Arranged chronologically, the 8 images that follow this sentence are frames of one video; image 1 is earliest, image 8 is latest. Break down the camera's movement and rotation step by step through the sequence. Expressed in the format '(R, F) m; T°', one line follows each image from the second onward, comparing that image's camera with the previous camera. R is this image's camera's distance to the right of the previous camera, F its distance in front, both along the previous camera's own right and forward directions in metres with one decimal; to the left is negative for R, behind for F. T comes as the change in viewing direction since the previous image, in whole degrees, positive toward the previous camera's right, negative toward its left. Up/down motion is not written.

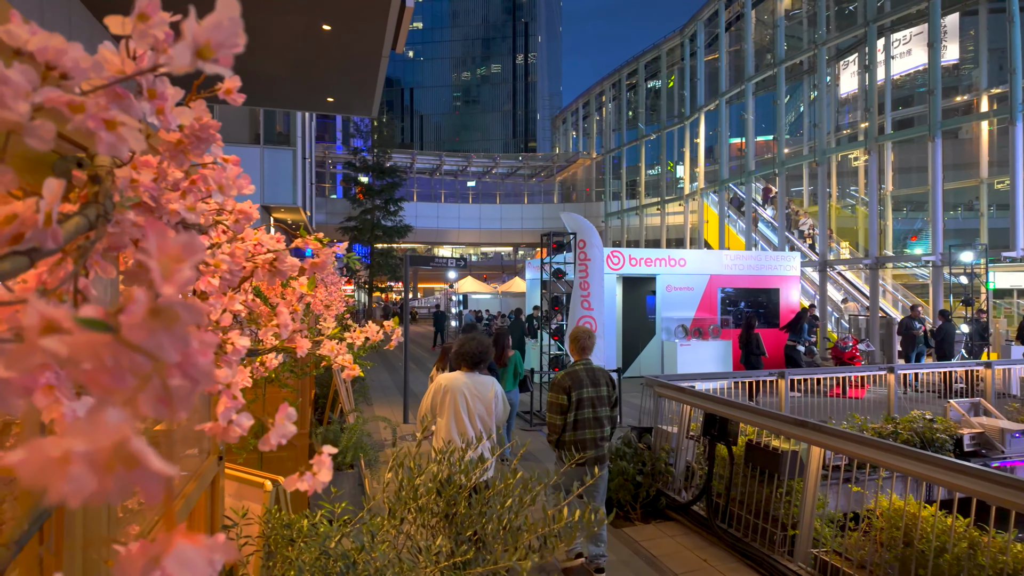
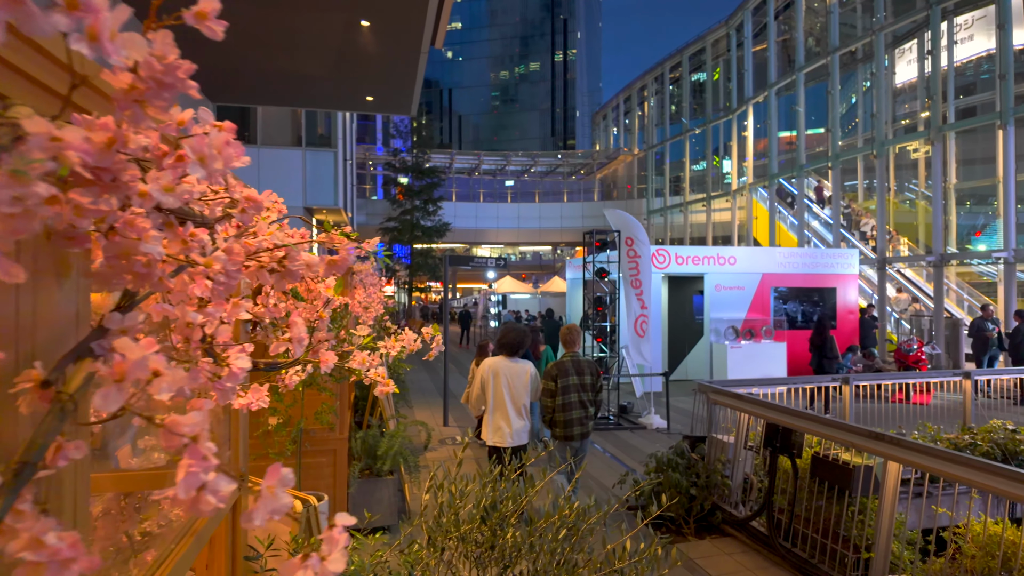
(0.0, +0.2) m; -4°
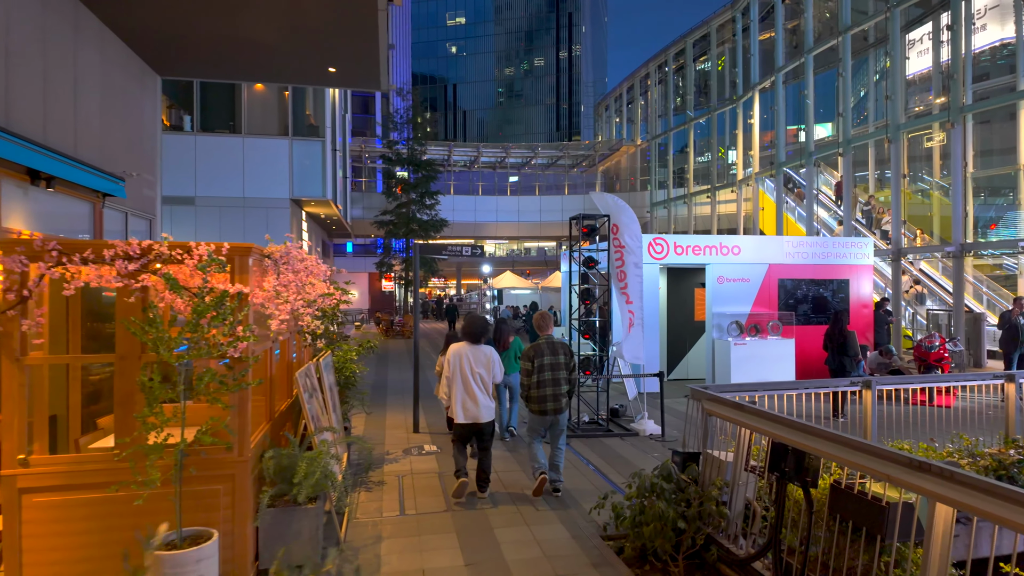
(+0.4, +0.9) m; -1°
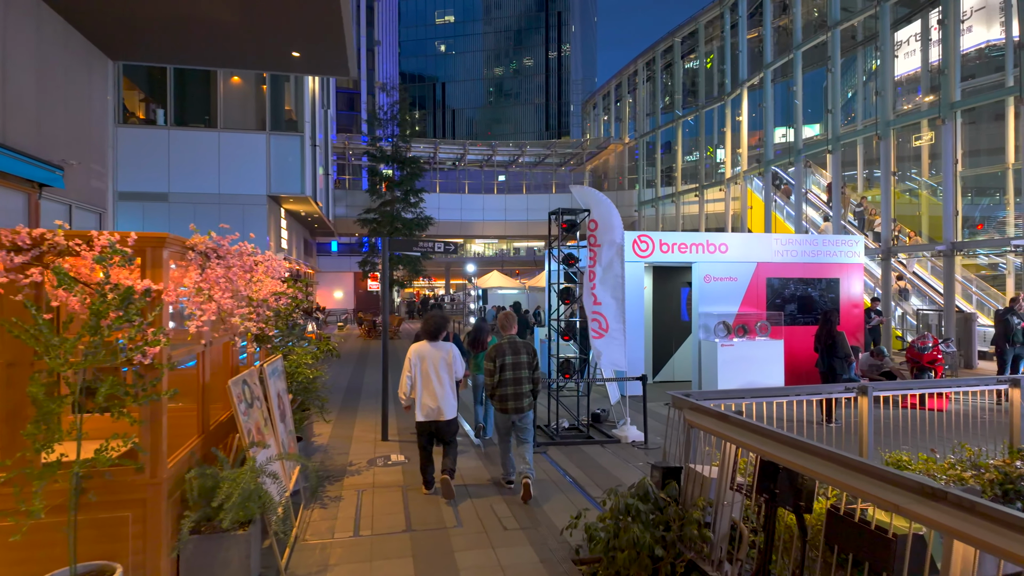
(+0.2, +0.5) m; +1°
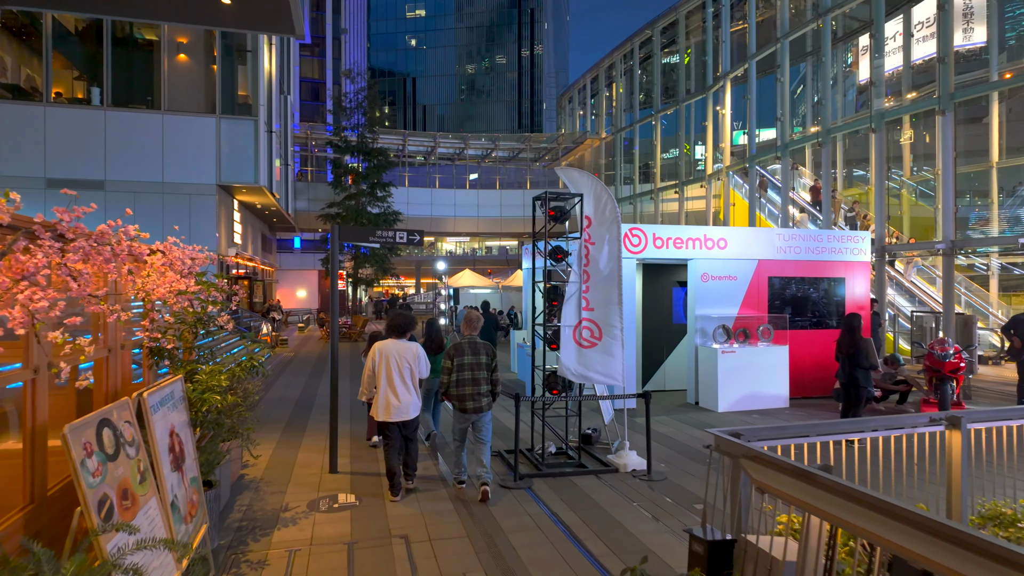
(-0.1, +1.3) m; +3°
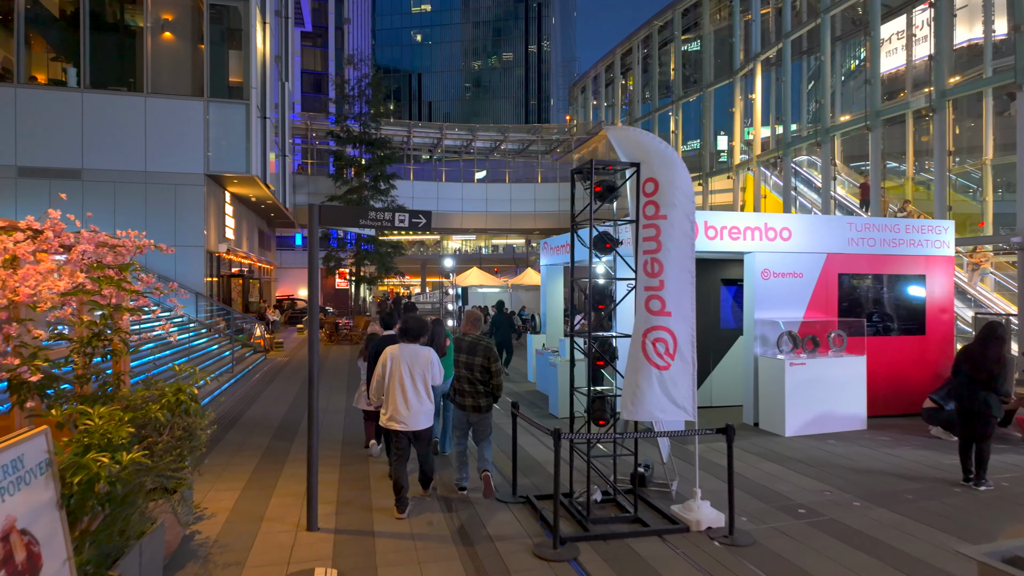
(-0.2, +1.5) m; -1°
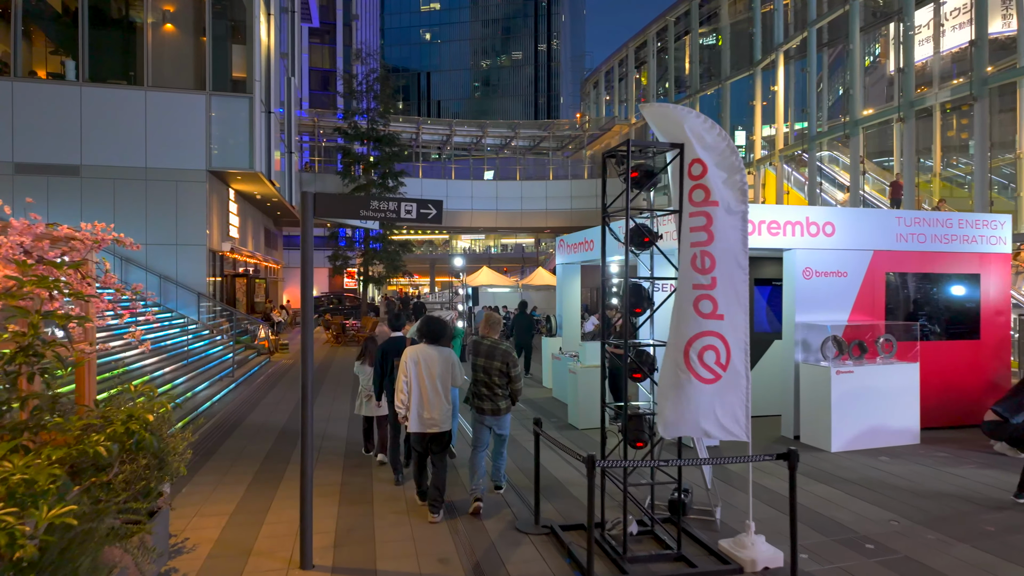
(-0.1, +0.7) m; -1°
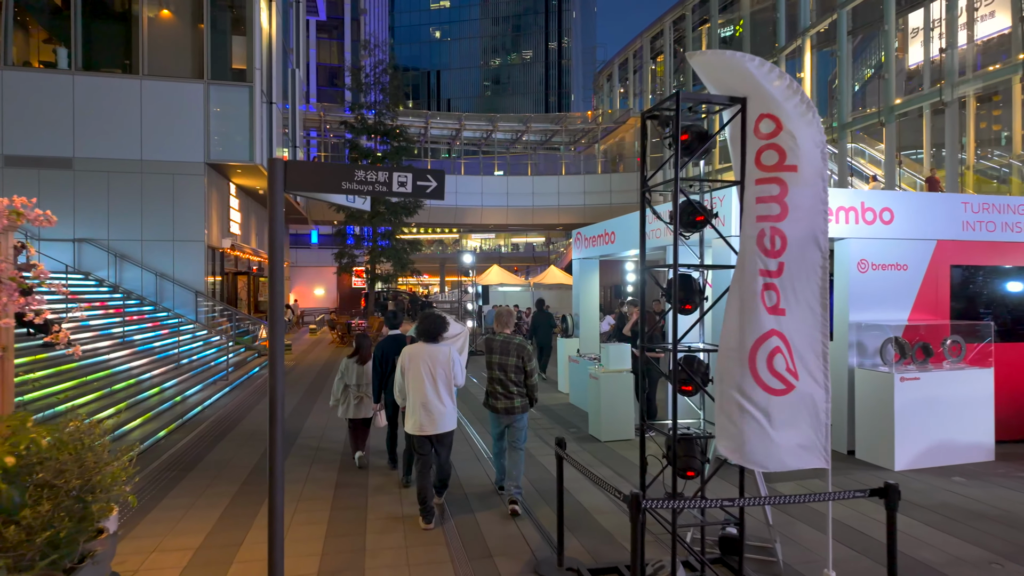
(-0.1, +0.8) m; -1°
